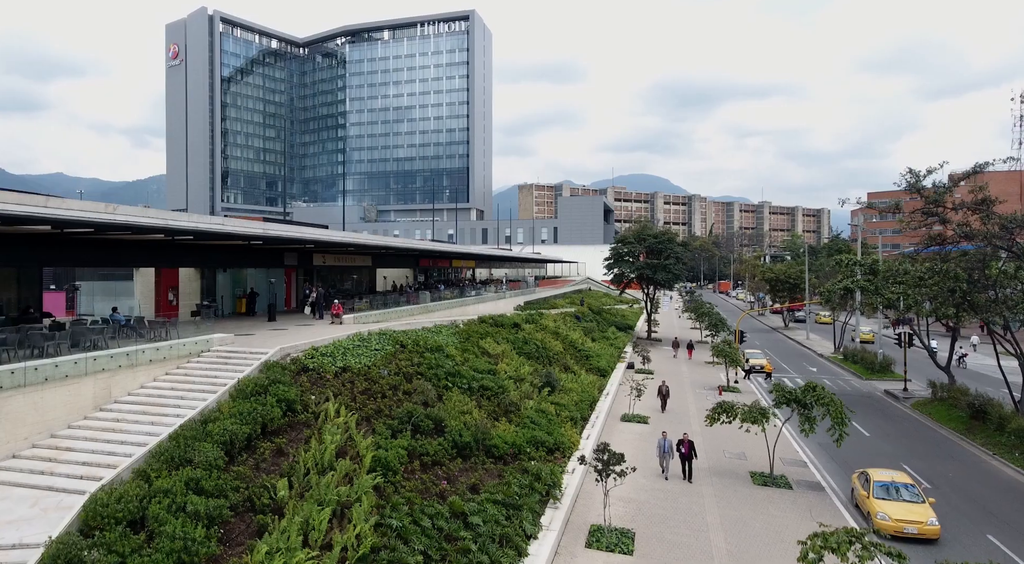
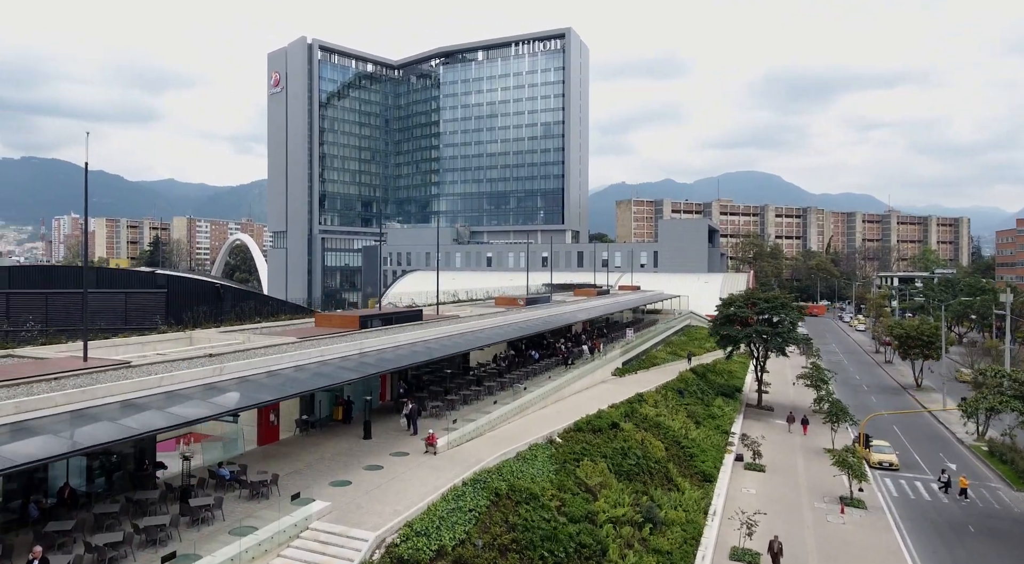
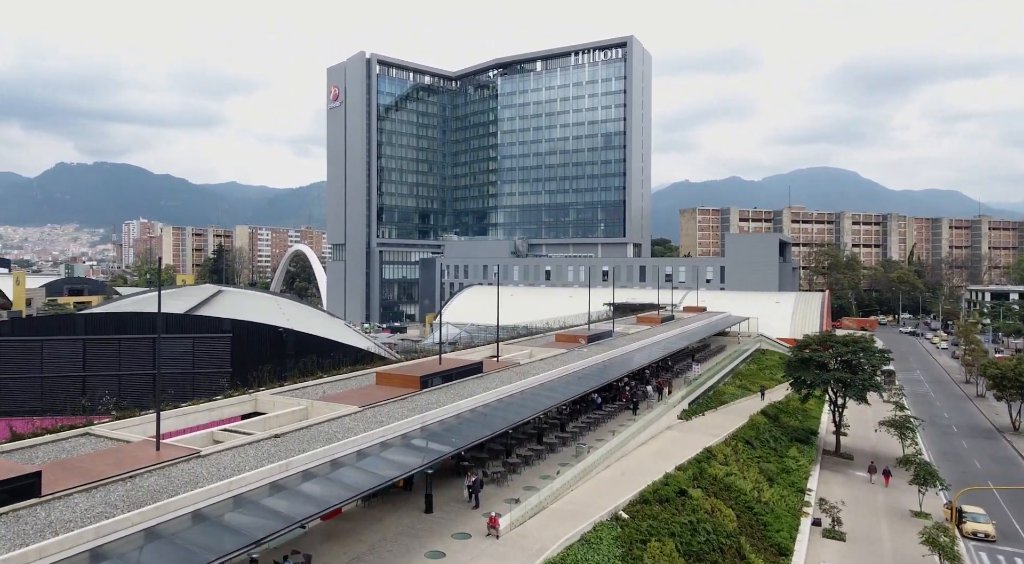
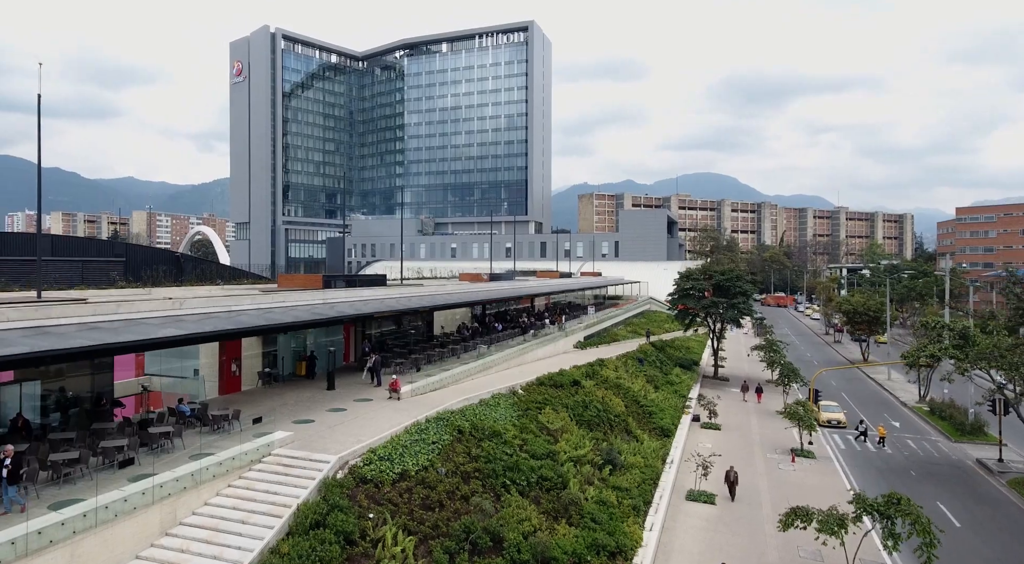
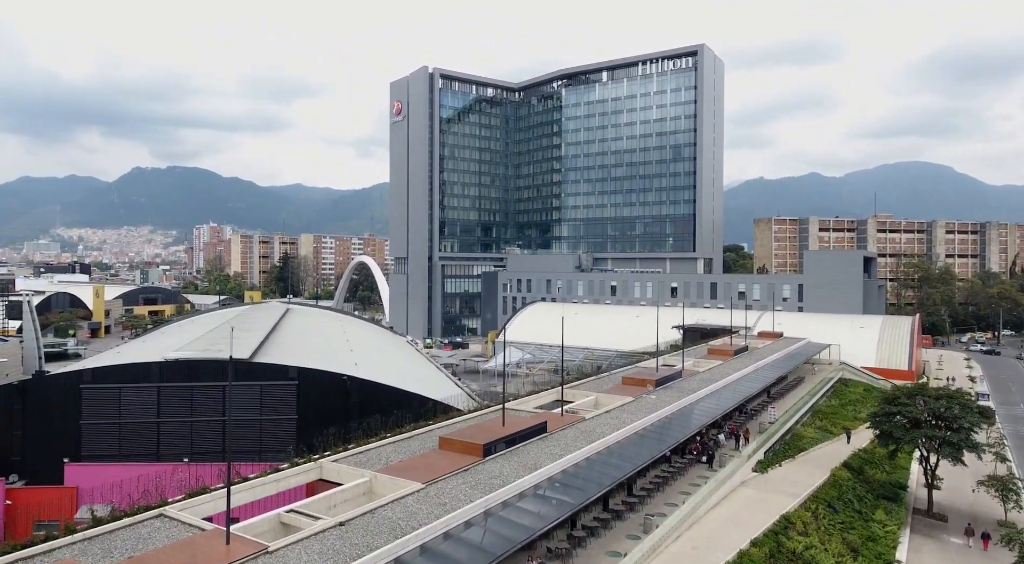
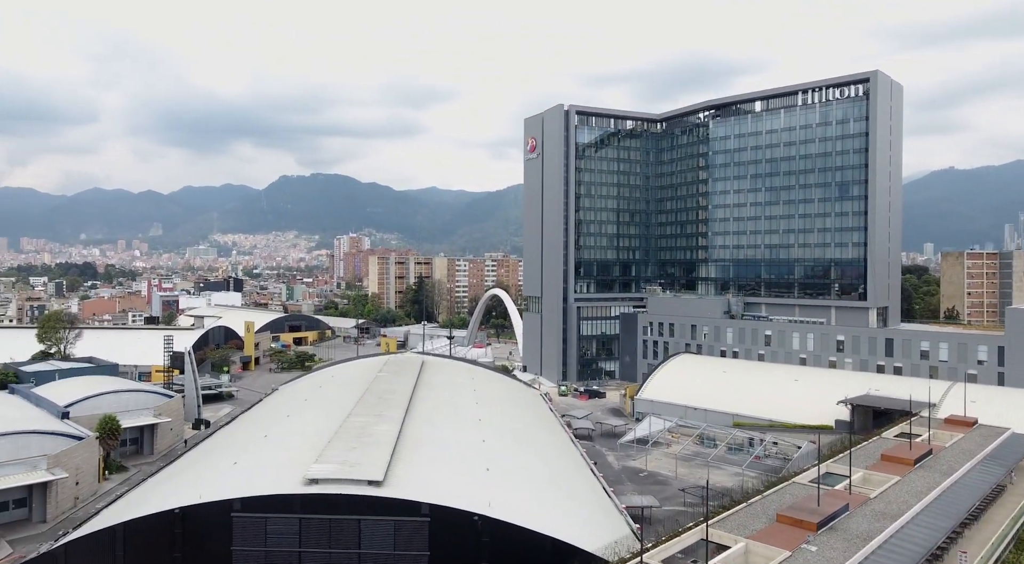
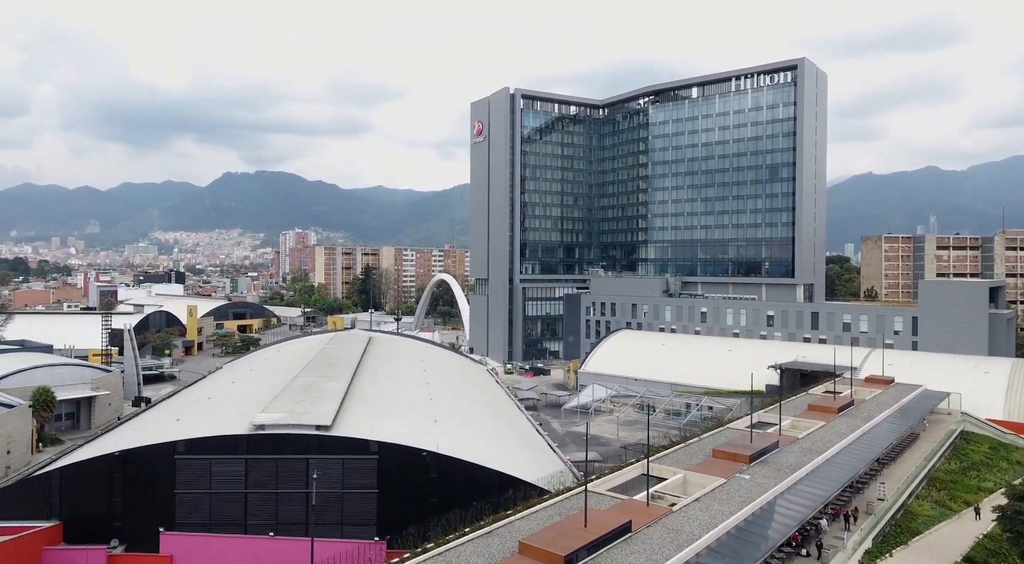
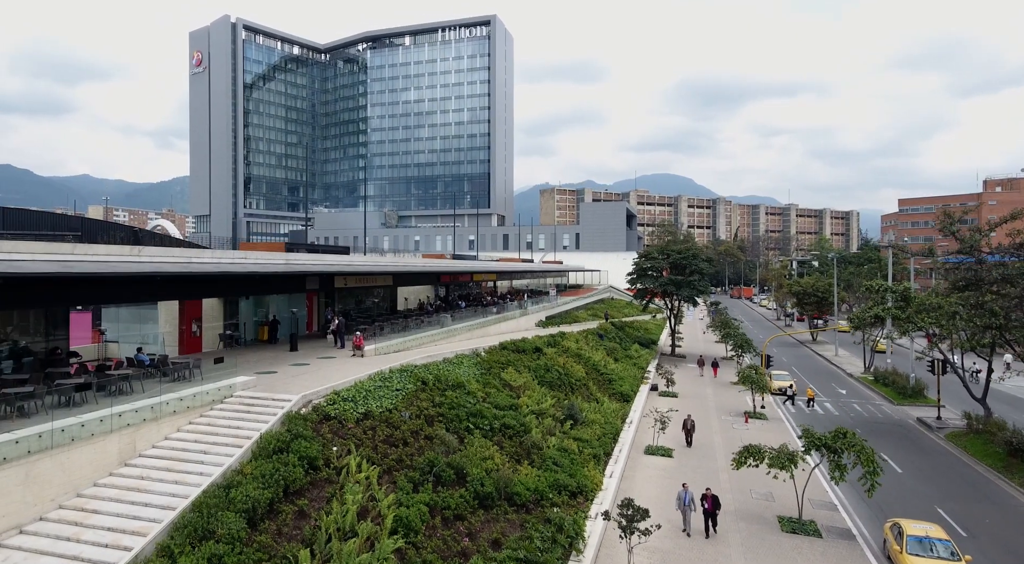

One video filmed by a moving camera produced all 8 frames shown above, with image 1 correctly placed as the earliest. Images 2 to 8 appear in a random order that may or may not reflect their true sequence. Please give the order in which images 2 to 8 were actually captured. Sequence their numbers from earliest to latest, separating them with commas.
8, 4, 2, 3, 5, 7, 6
